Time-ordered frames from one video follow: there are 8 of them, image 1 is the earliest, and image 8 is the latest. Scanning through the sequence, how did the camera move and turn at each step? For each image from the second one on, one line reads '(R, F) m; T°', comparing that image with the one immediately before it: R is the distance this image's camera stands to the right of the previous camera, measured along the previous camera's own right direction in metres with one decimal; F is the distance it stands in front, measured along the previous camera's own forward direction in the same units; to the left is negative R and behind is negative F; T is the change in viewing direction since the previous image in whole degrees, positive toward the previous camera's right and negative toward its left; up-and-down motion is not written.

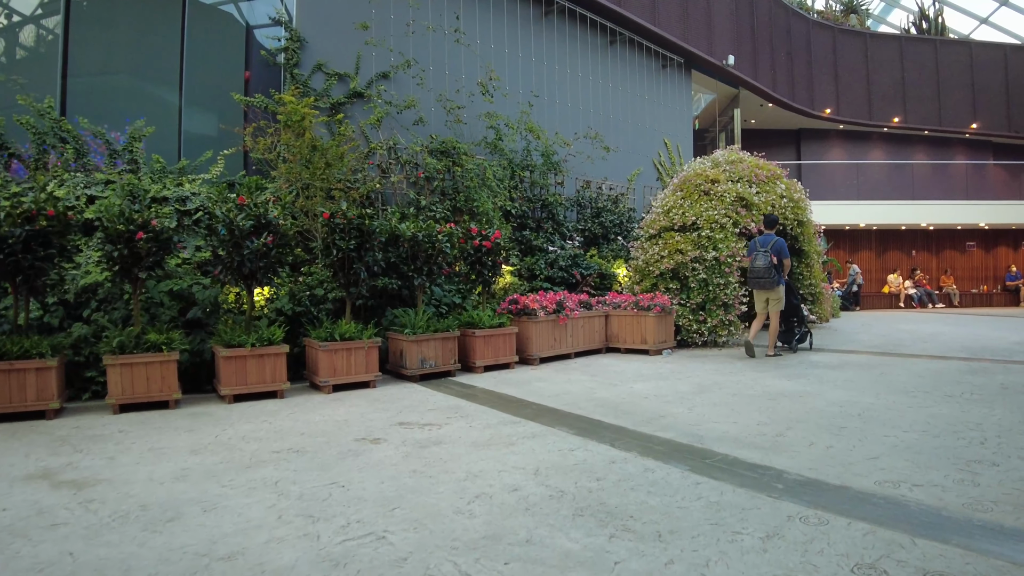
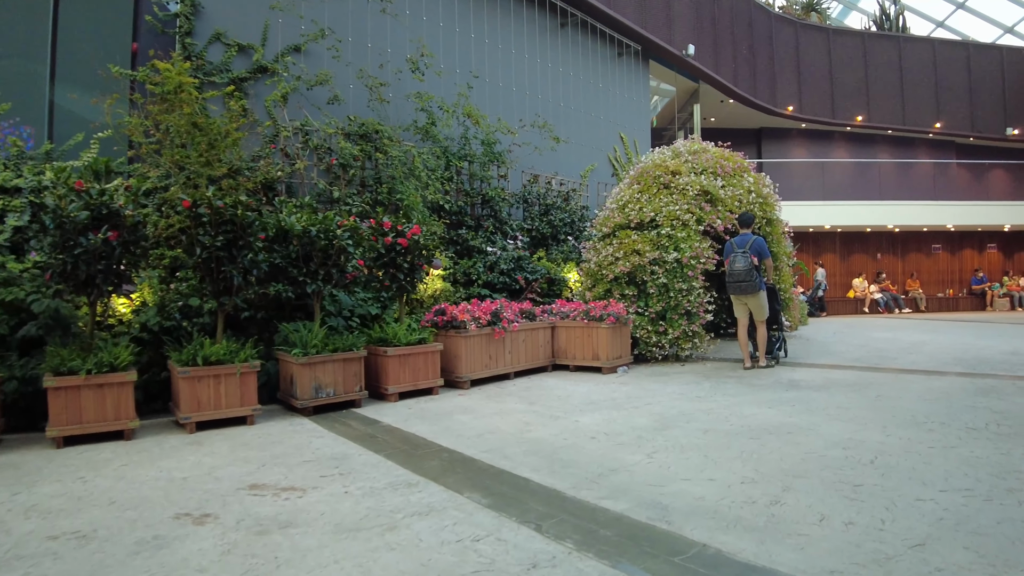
(+0.3, +1.3) m; +3°
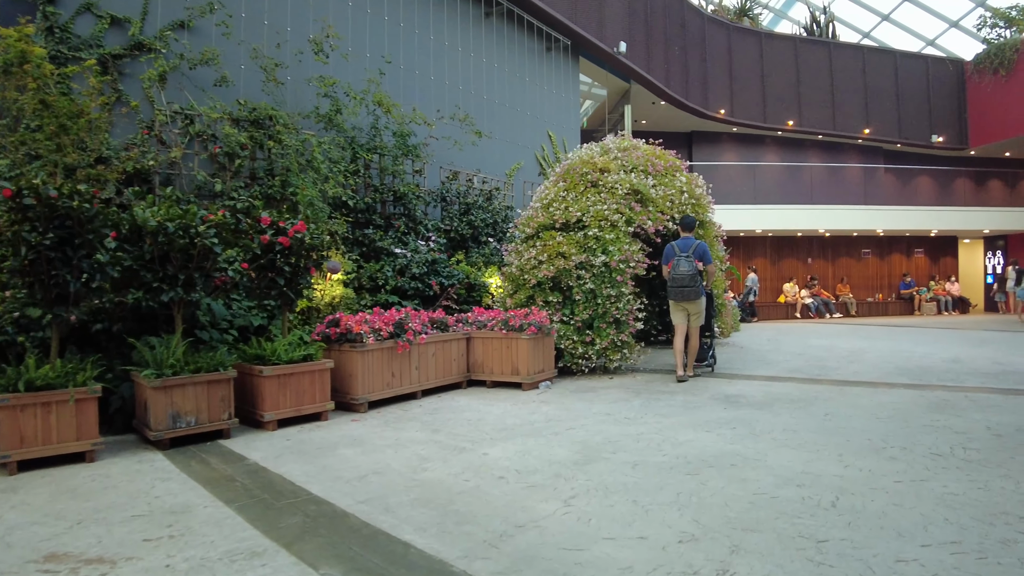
(+0.2, +0.8) m; +5°
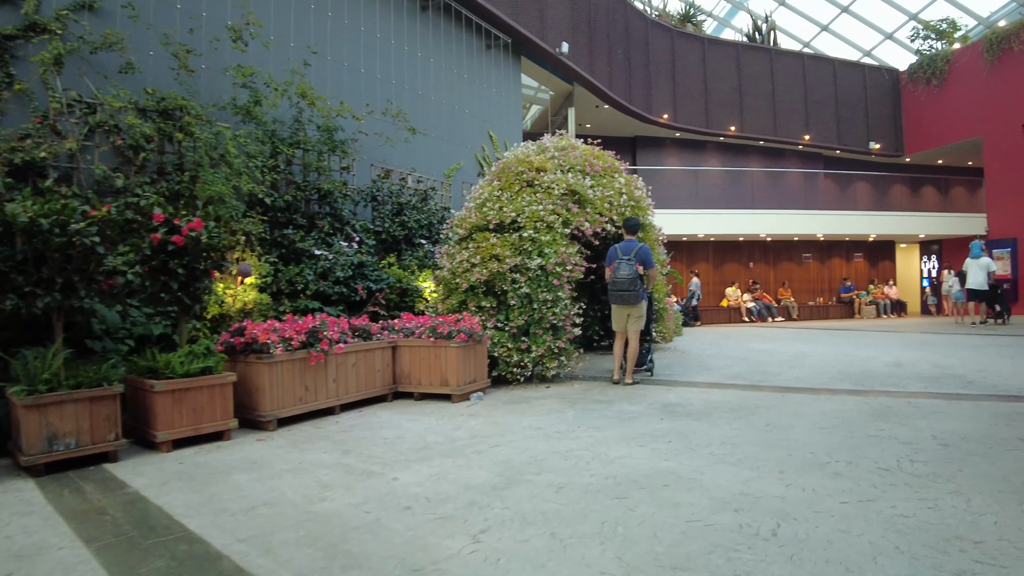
(+0.2, +0.4) m; +4°
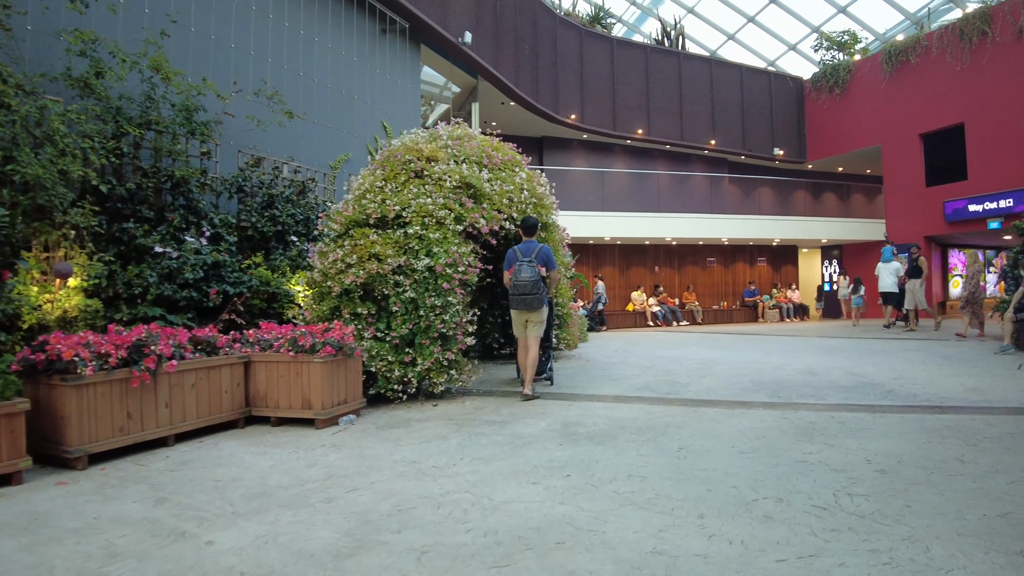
(+0.2, +0.7) m; +6°
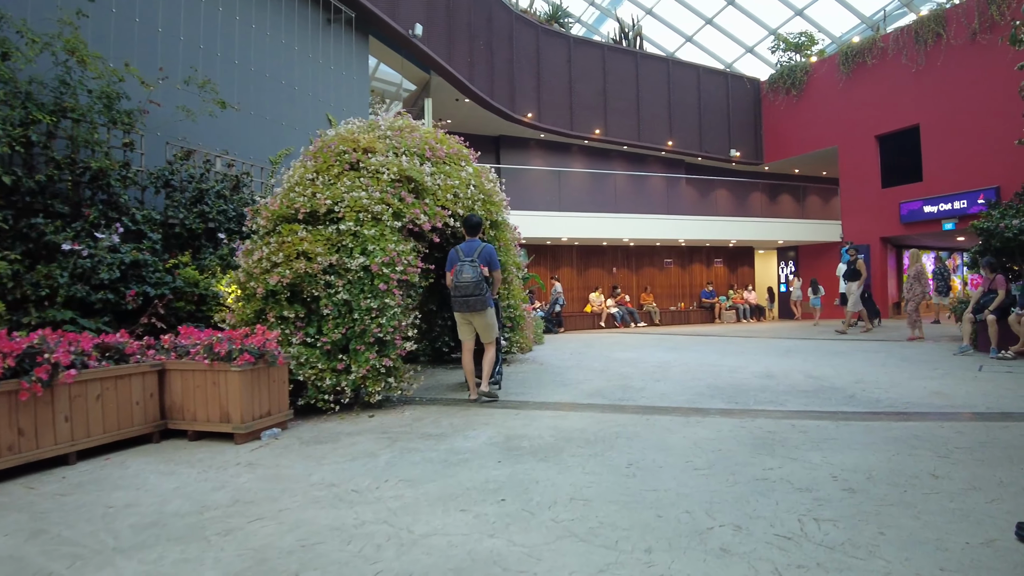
(+0.1, +0.3) m; +3°
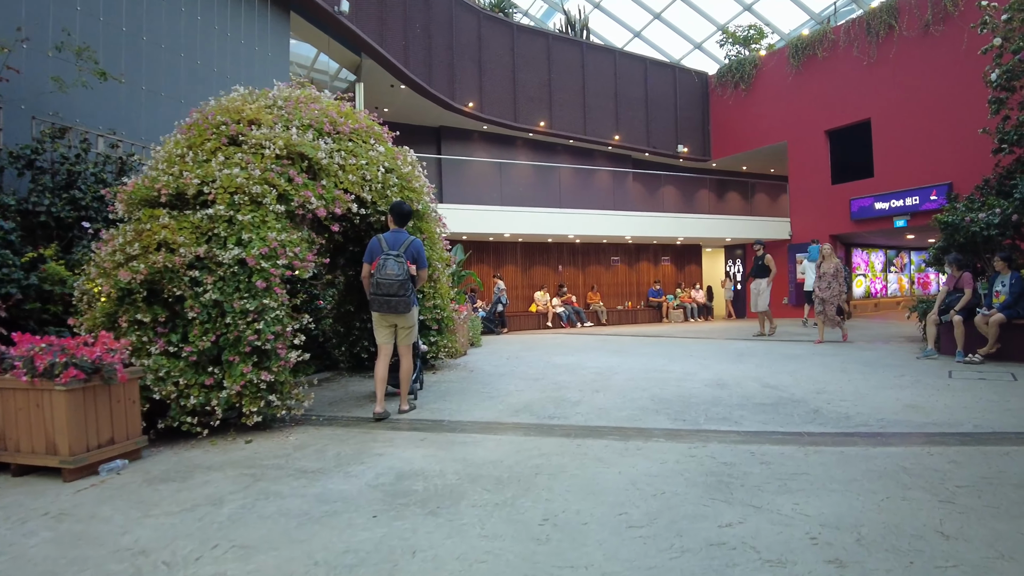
(+0.2, +0.7) m; +4°
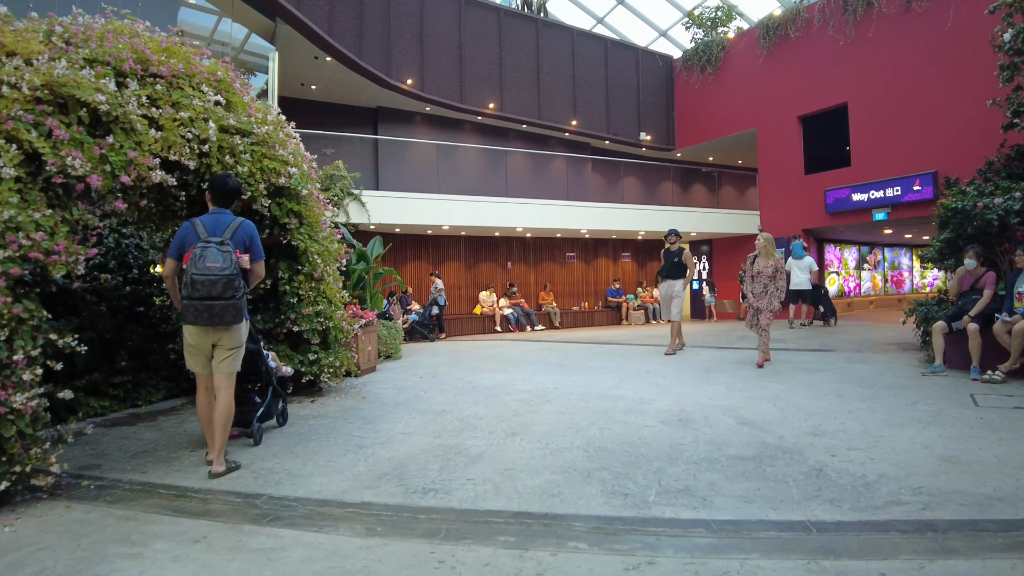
(+0.4, +1.3) m; +2°
